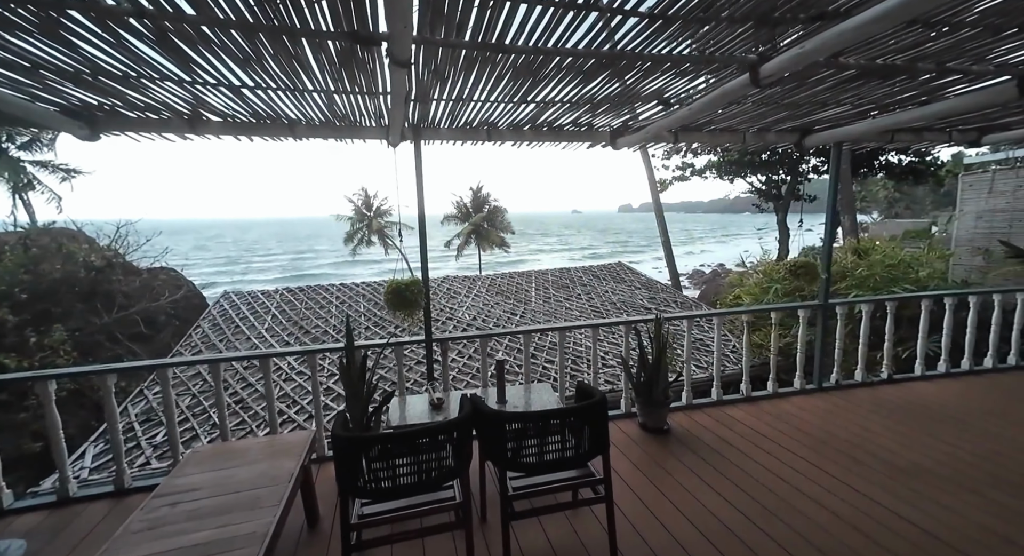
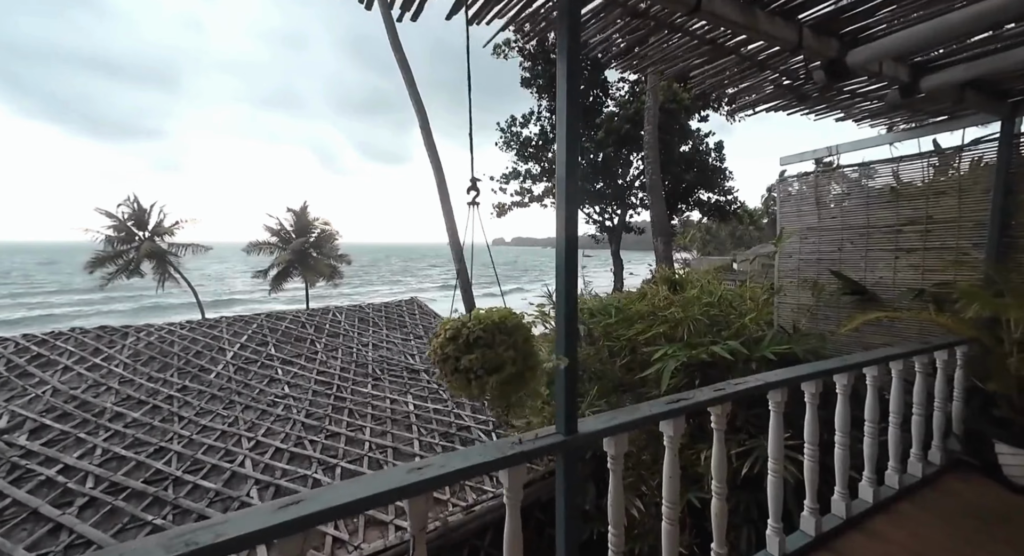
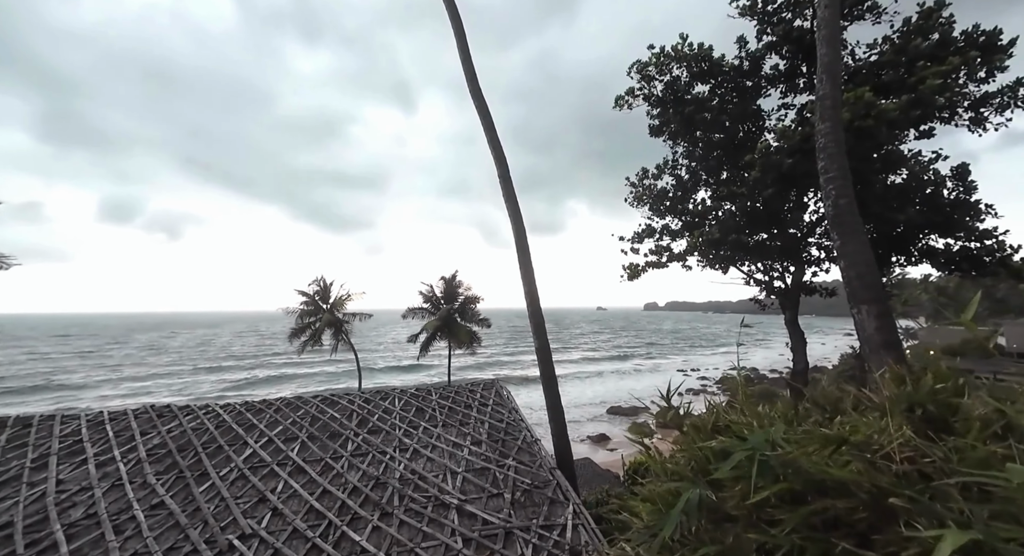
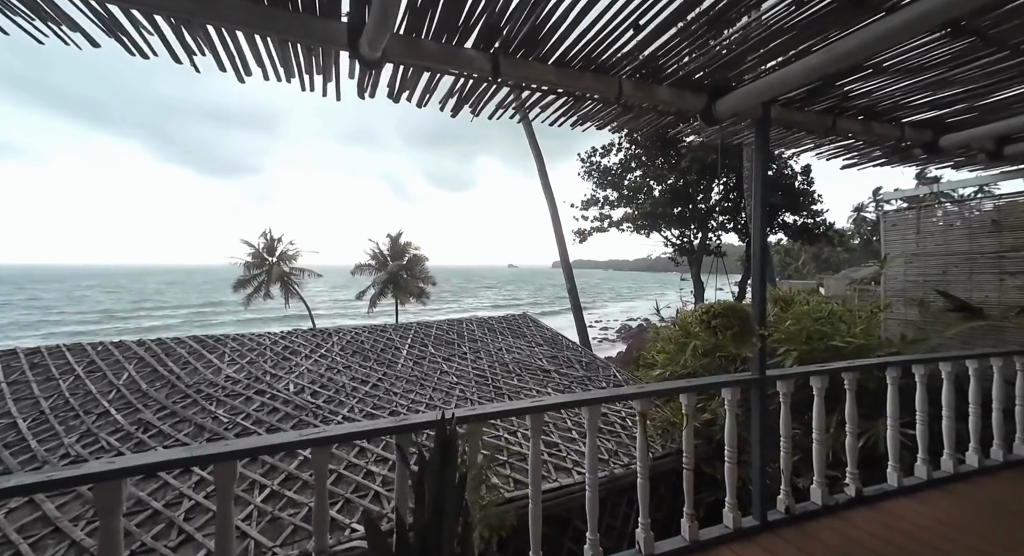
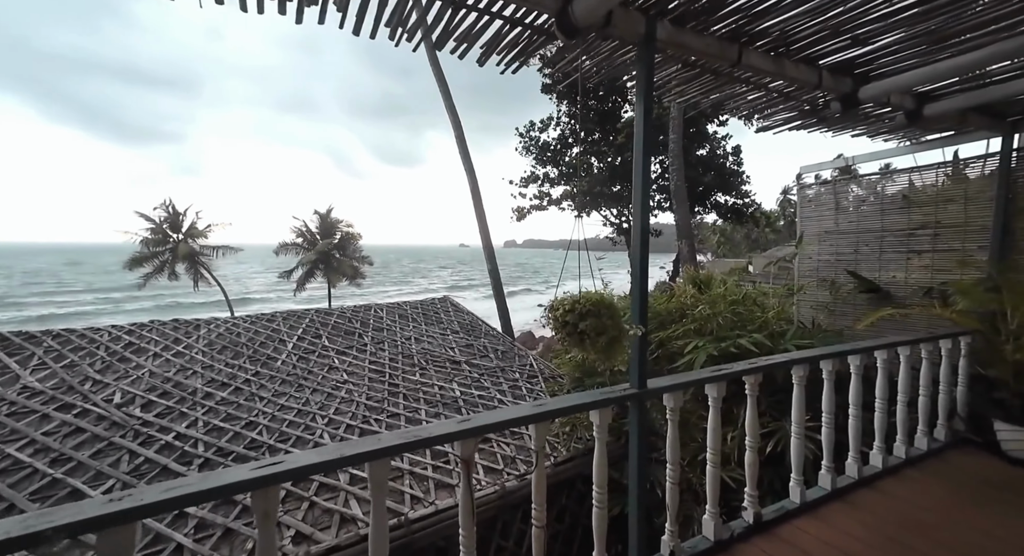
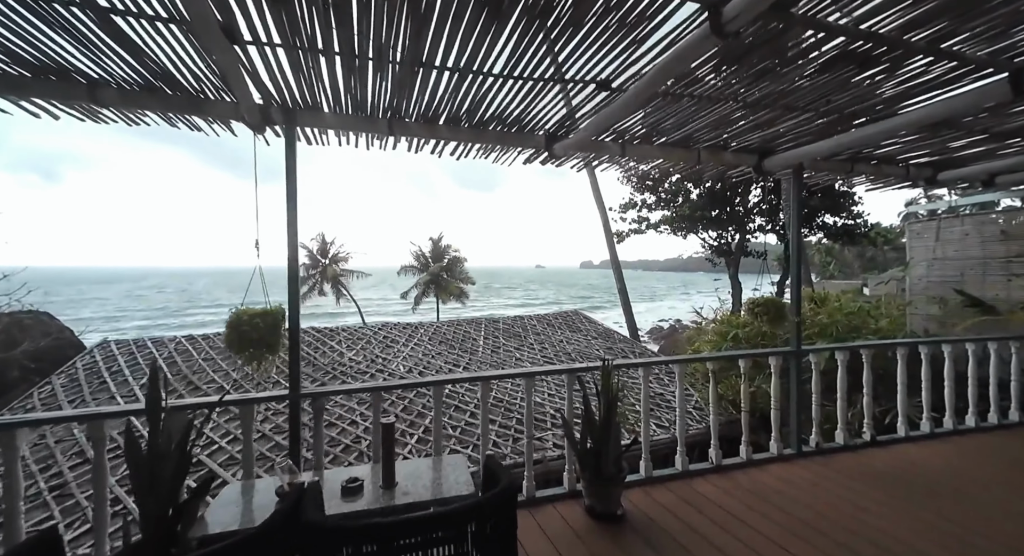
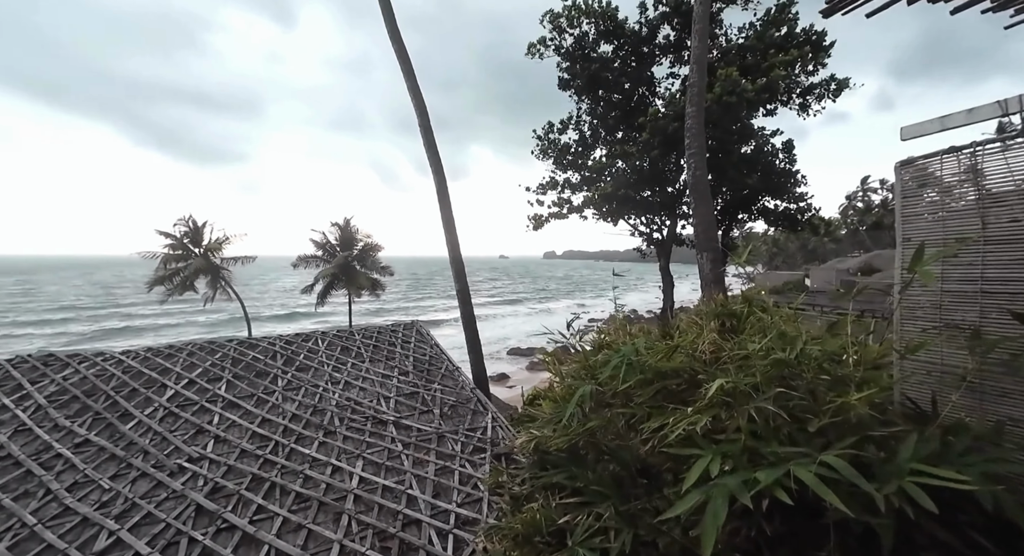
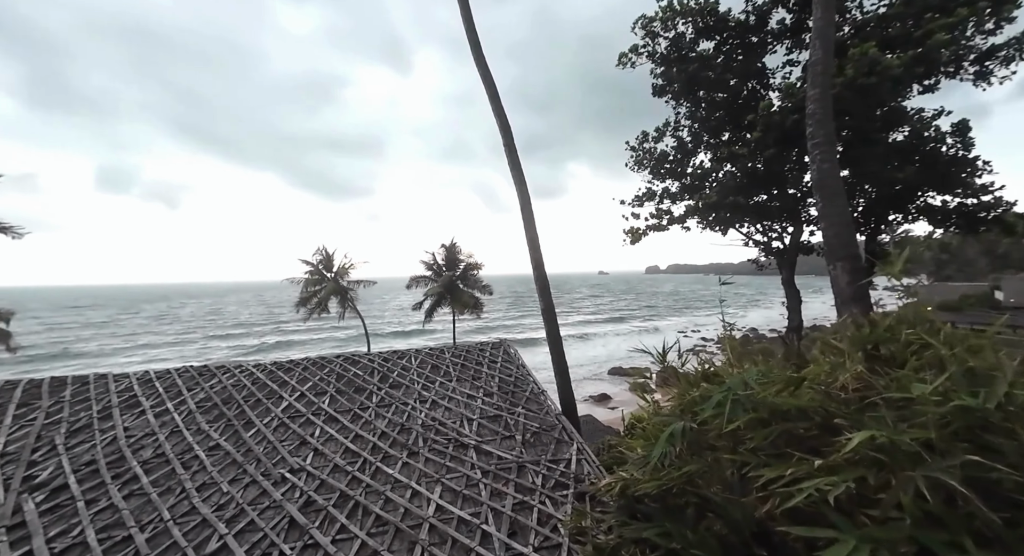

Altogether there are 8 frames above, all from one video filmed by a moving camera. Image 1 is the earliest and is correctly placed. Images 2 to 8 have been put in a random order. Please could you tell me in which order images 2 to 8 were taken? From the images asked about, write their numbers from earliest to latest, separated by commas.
6, 4, 5, 2, 7, 8, 3
